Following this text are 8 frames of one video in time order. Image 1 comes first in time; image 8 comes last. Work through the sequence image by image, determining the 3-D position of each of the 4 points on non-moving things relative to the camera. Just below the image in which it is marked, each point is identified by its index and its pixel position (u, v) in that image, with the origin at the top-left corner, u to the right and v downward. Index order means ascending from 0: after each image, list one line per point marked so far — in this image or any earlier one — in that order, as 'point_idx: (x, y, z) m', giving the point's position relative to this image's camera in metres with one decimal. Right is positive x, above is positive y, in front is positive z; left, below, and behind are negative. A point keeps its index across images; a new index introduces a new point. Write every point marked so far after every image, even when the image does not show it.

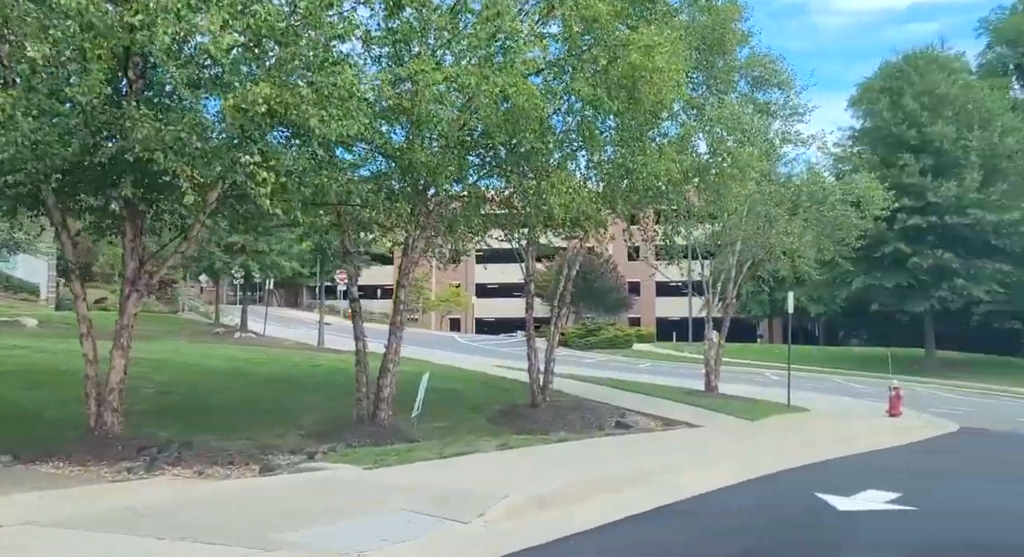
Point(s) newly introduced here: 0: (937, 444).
0: (+7.8, -3.2, +17.6) m
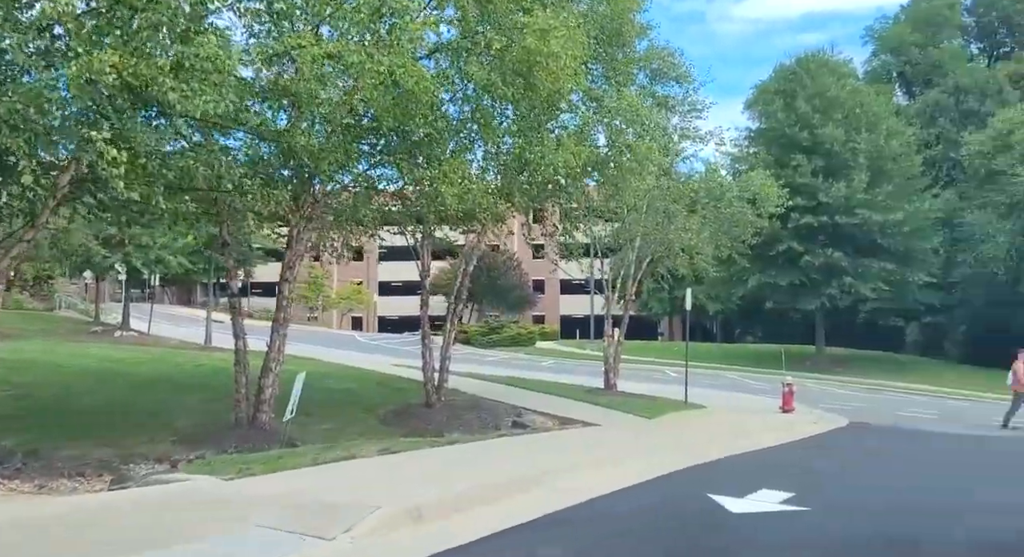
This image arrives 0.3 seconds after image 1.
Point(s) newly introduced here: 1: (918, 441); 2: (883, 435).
0: (+5.9, -3.1, +17.8) m
1: (+8.3, -3.4, +19.5) m
2: (+7.7, -3.4, +19.8) m
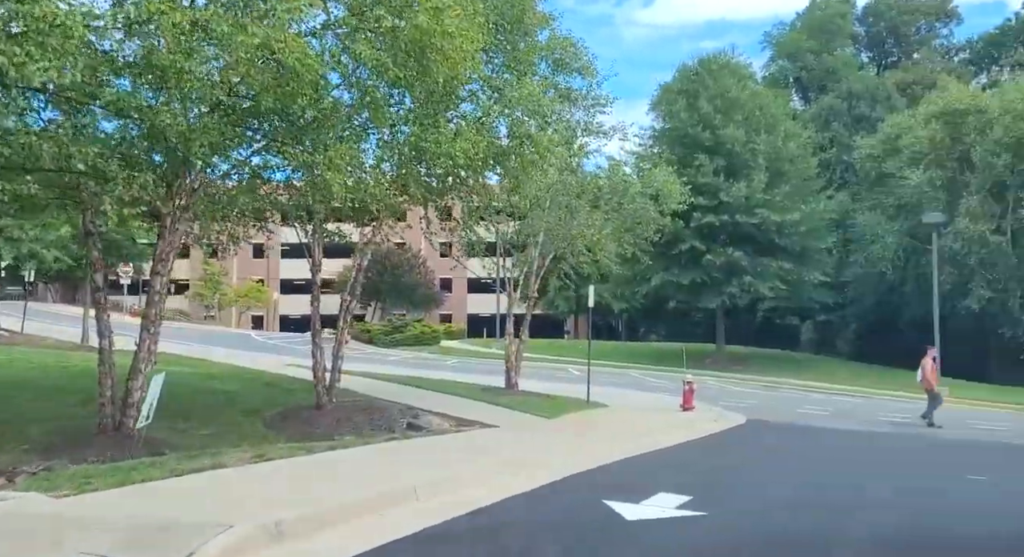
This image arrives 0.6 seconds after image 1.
0: (+4.0, -3.0, +17.8) m
1: (+6.3, -3.4, +19.8) m
2: (+5.6, -3.3, +19.9) m
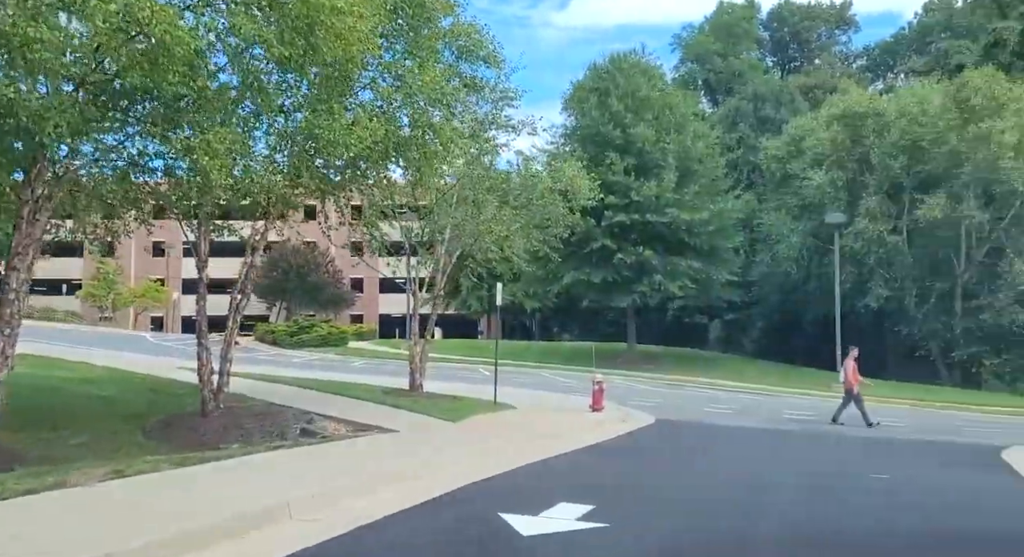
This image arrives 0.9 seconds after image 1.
0: (+2.3, -3.0, +17.5) m
1: (+4.3, -3.3, +19.7) m
2: (+3.7, -3.3, +19.8) m
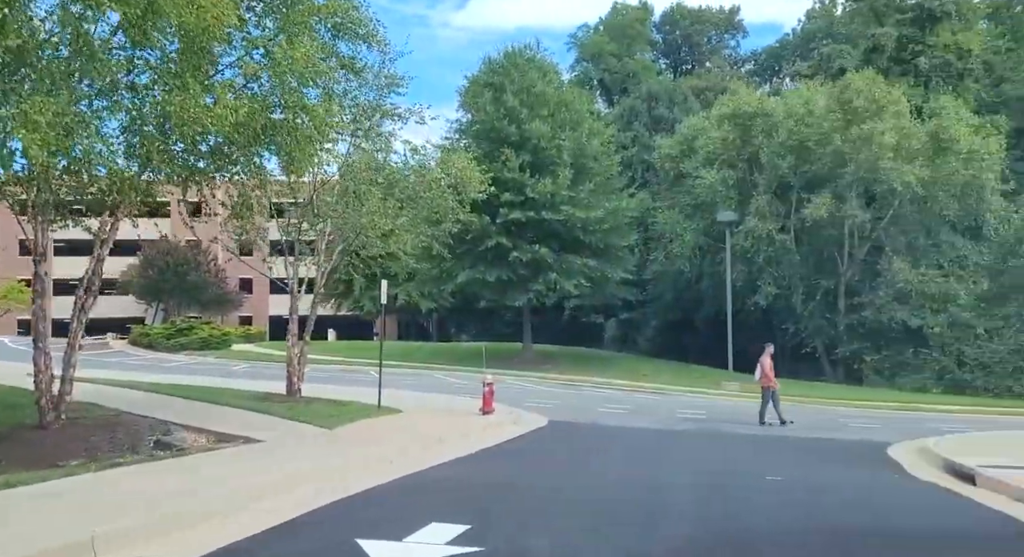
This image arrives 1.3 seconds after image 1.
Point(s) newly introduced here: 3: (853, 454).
0: (+0.3, -2.9, +16.9) m
1: (+2.1, -3.3, +19.2) m
2: (+1.4, -3.2, +19.3) m
3: (+6.7, -3.4, +18.6) m
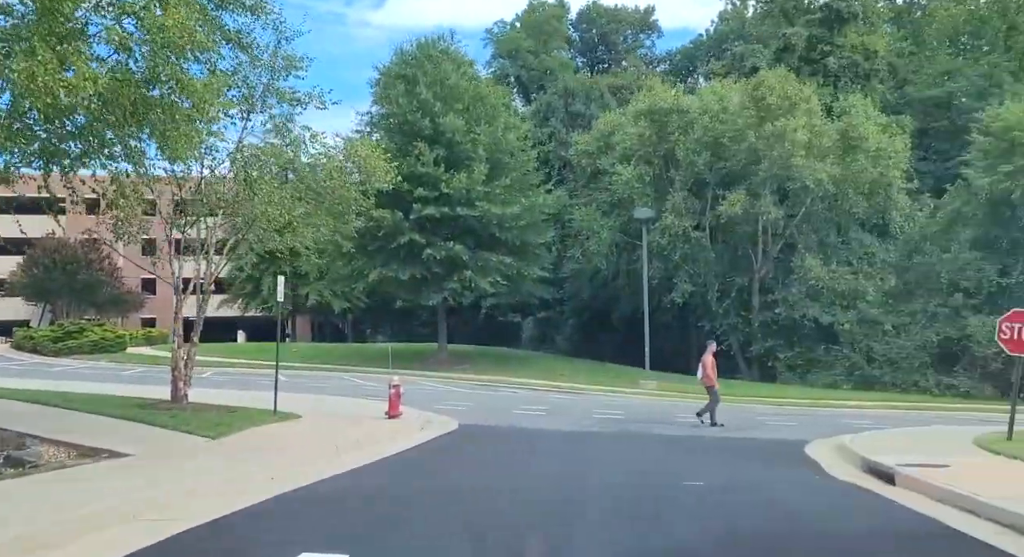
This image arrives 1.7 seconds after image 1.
0: (-1.3, -2.8, +15.9) m
1: (+0.3, -3.2, +18.4) m
2: (-0.3, -3.1, +18.4) m
3: (+5.0, -3.3, +18.2) m
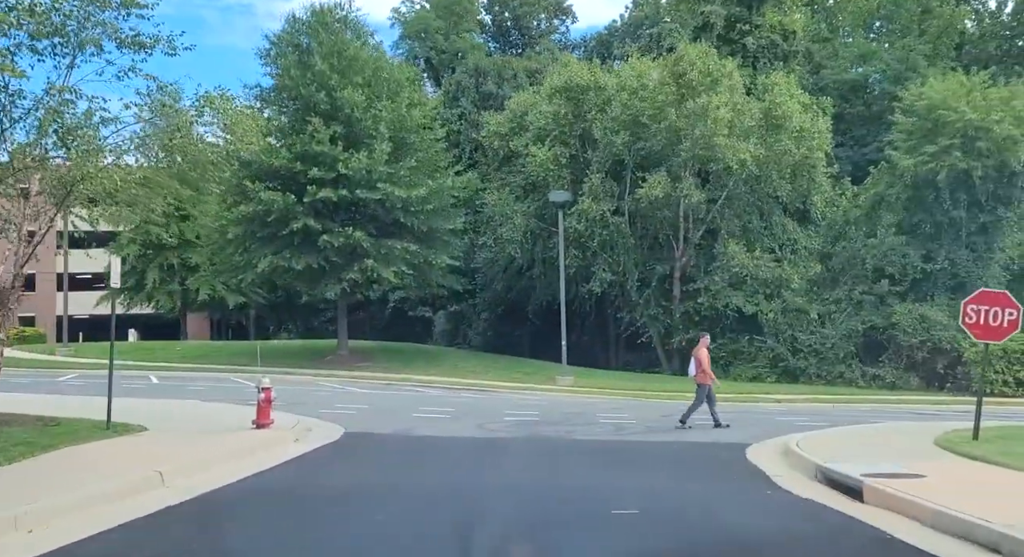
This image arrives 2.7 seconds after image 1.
0: (-2.8, -2.6, +12.9) m
1: (-1.4, -2.9, +15.6) m
2: (-2.1, -2.8, +15.5) m
3: (+3.2, -3.0, +15.7) m
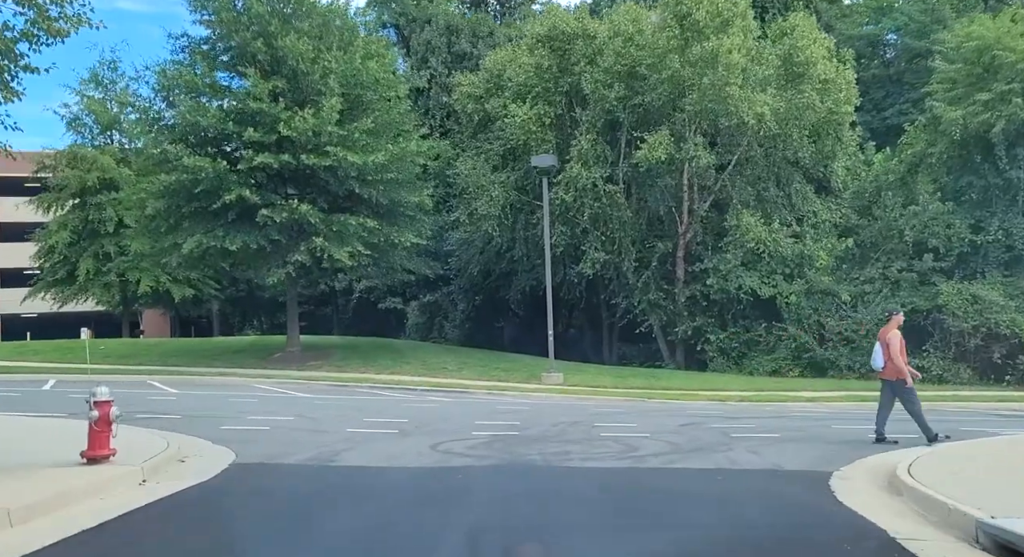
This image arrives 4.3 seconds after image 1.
0: (-3.1, -2.1, +7.5) m
1: (-1.8, -2.3, +10.2) m
2: (-2.5, -2.3, +10.1) m
3: (+2.9, -2.4, +10.4) m
